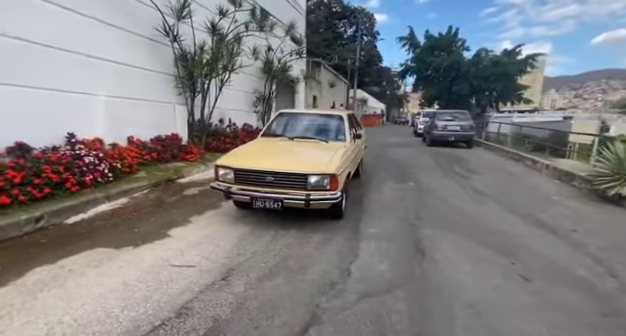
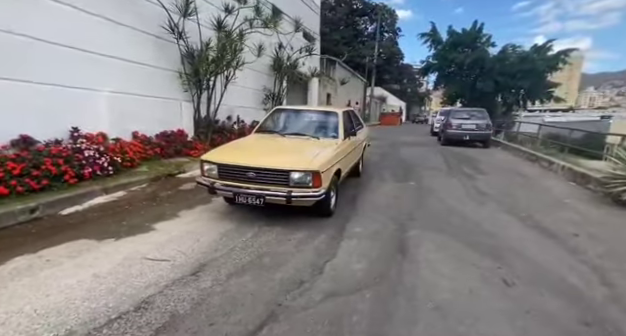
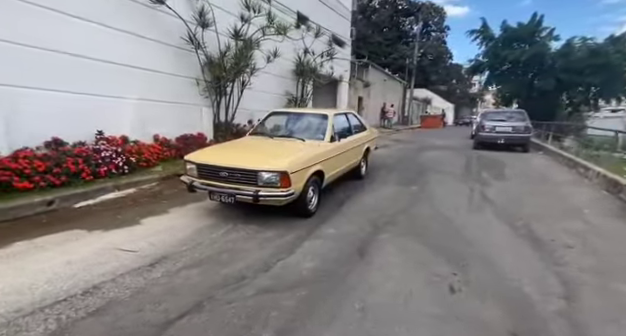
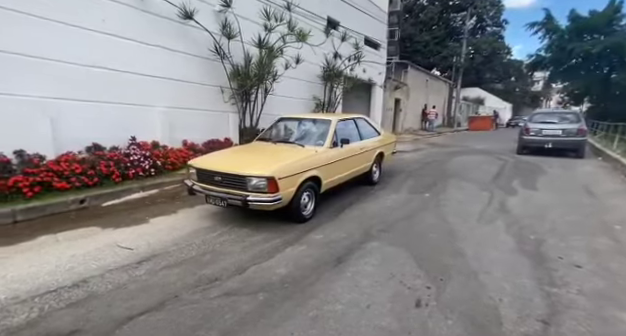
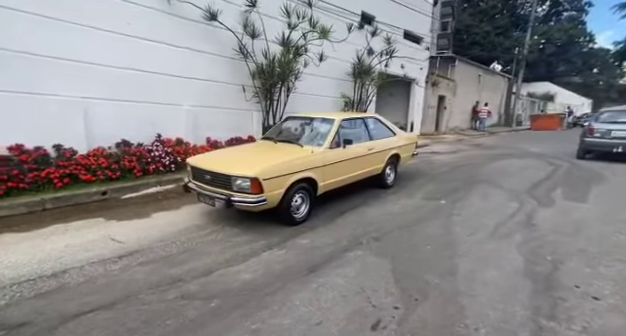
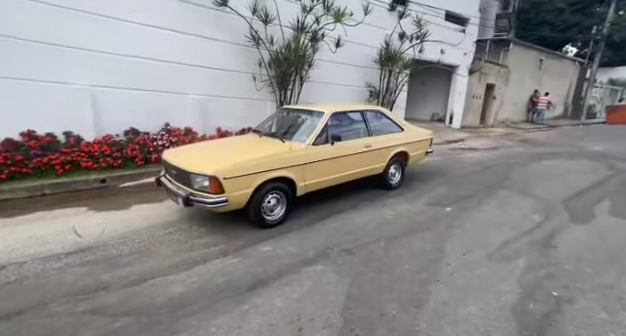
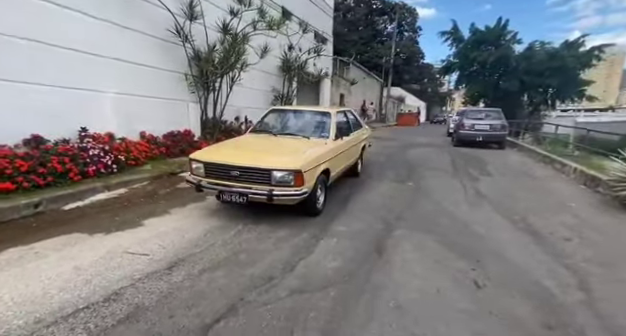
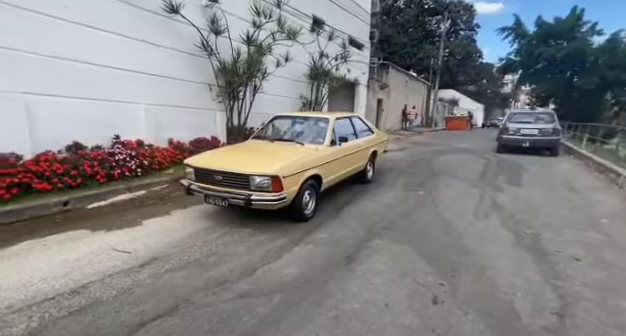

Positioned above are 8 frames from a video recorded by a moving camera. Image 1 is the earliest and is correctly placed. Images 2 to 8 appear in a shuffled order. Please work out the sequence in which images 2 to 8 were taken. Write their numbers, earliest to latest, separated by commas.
2, 7, 3, 8, 4, 5, 6
